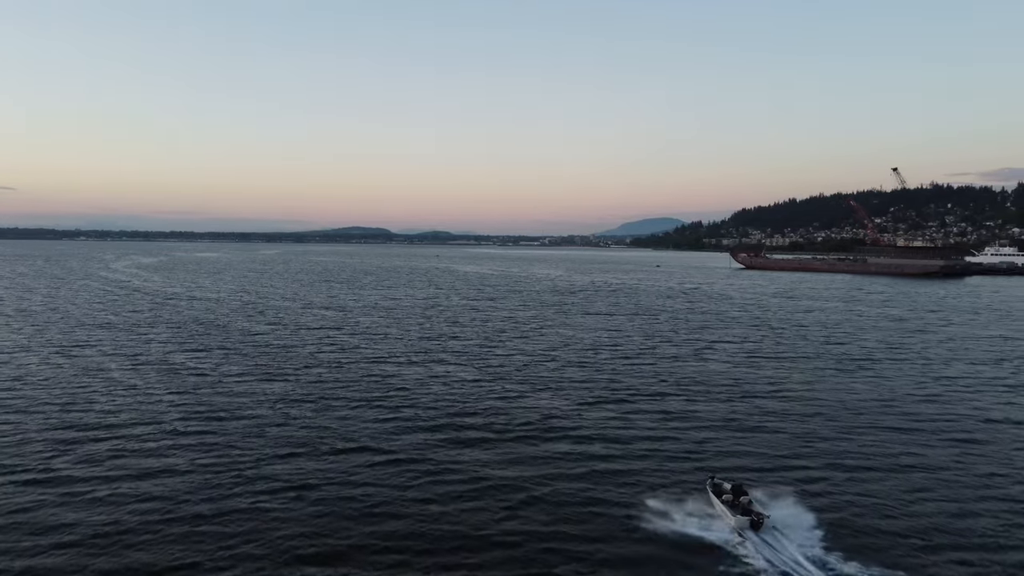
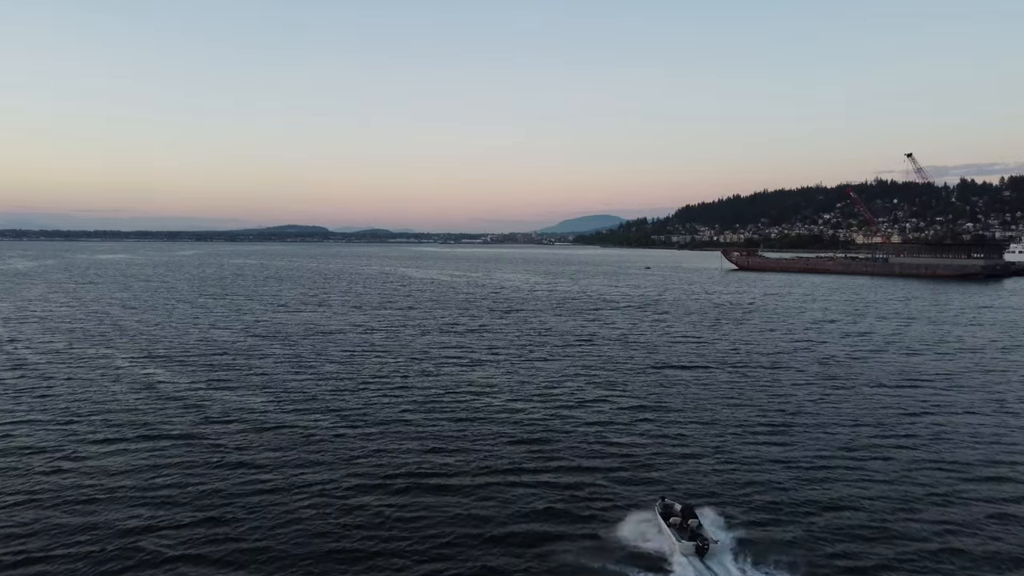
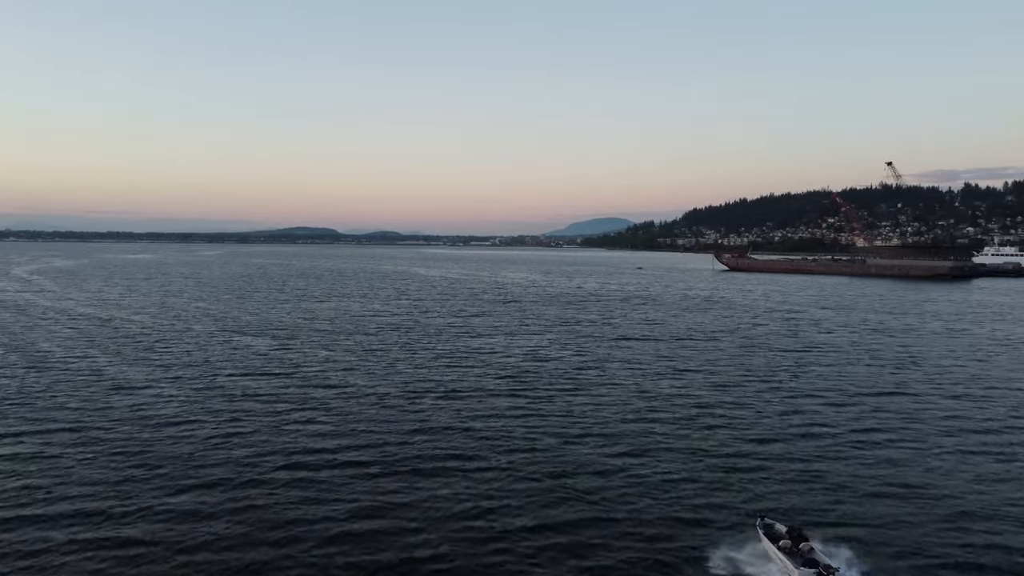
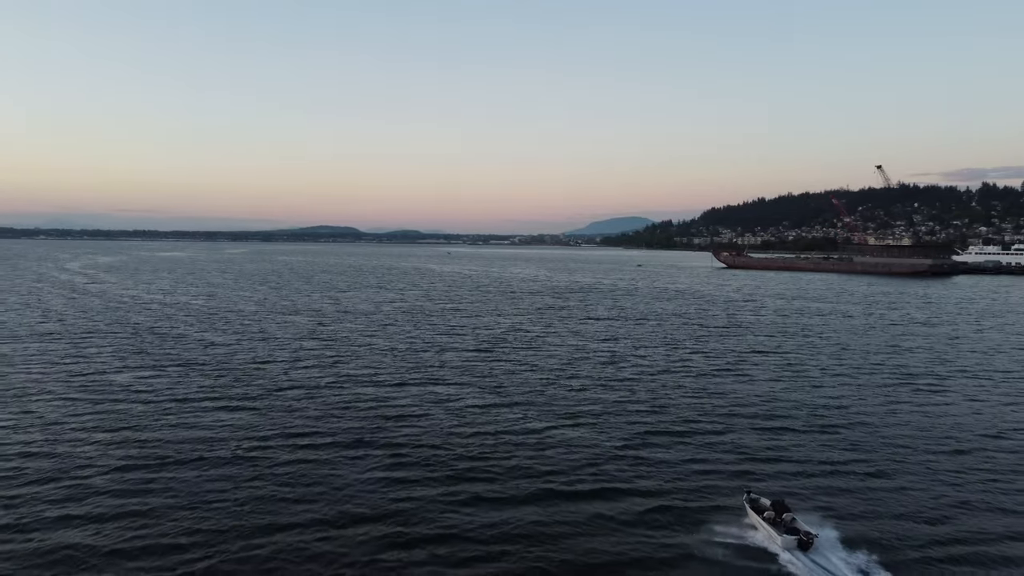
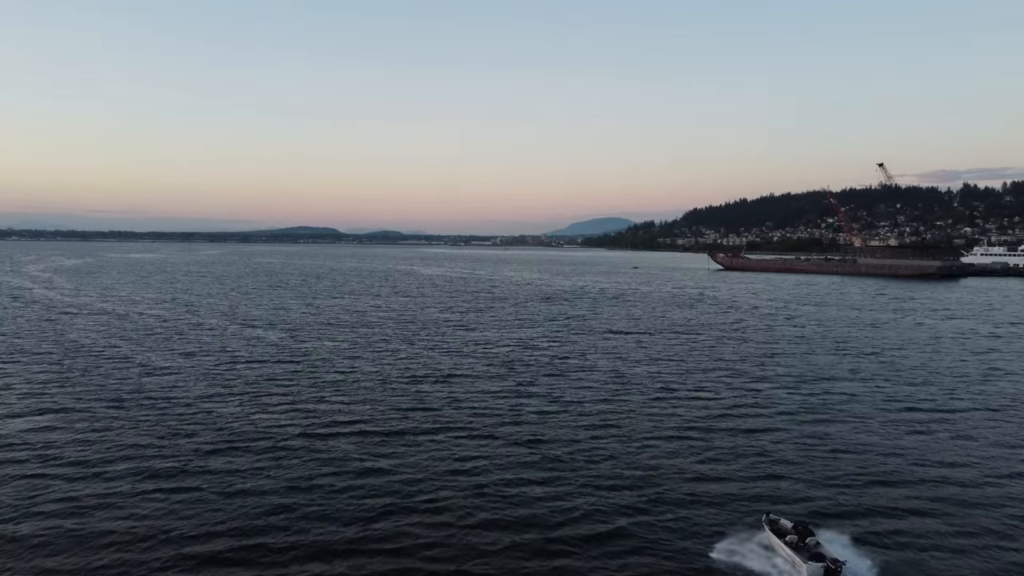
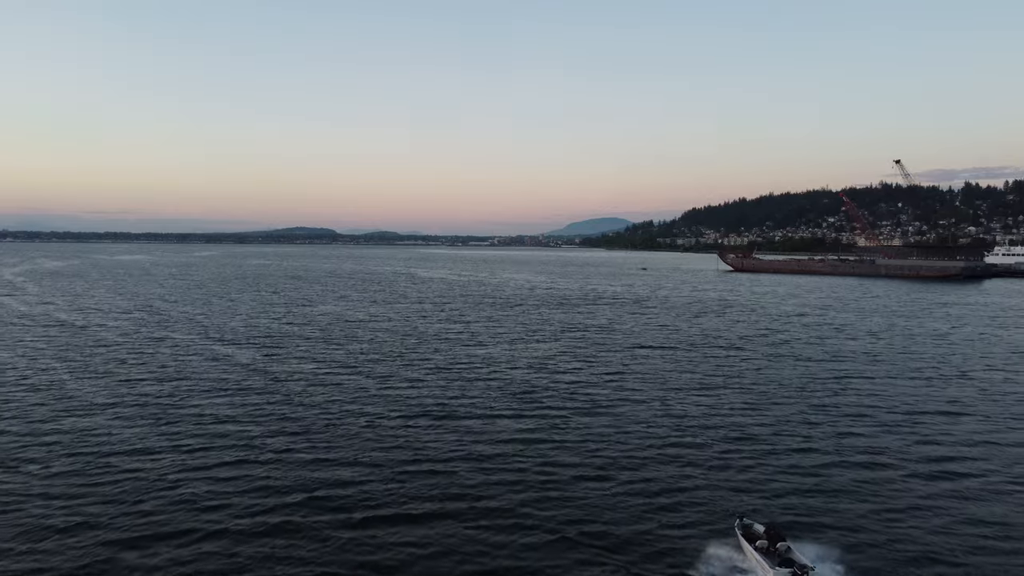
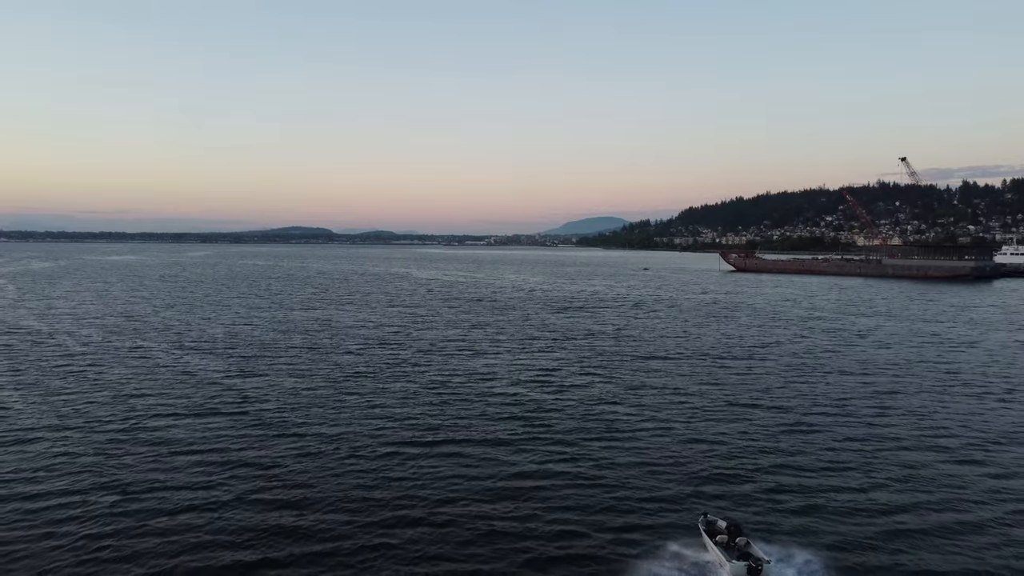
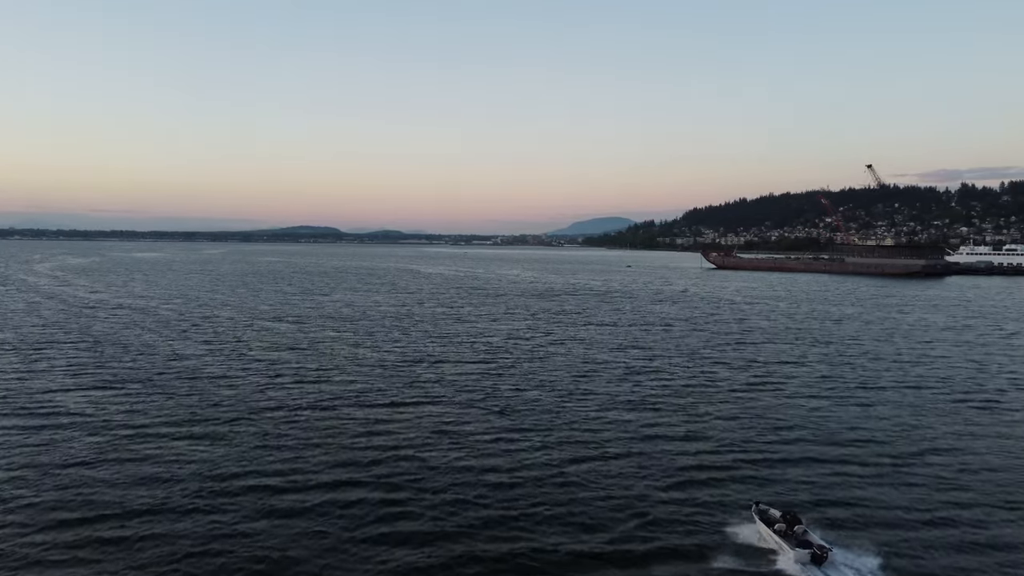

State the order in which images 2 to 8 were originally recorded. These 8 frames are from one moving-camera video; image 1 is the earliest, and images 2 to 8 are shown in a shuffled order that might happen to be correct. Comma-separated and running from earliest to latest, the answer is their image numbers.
4, 8, 5, 3, 6, 7, 2
